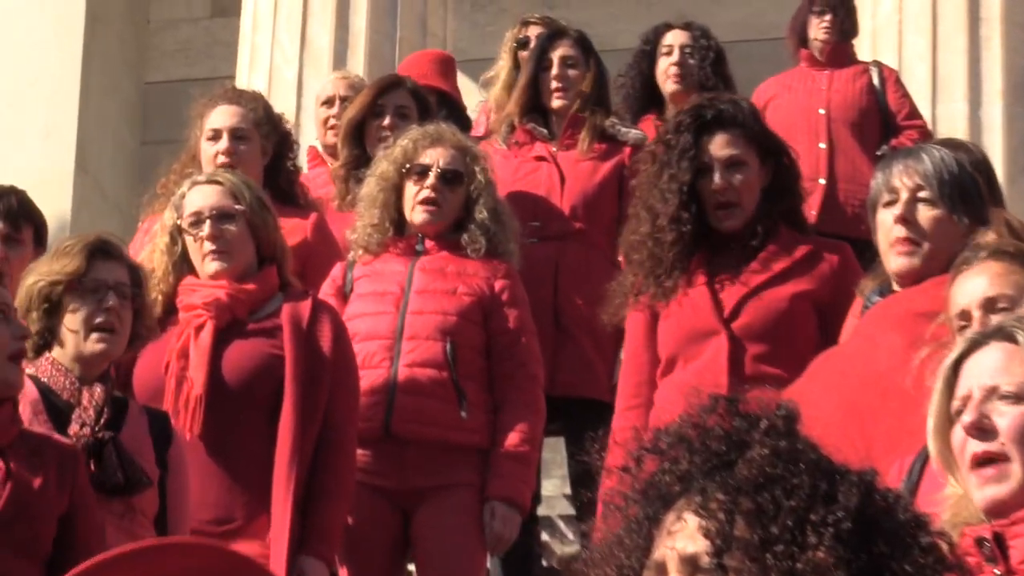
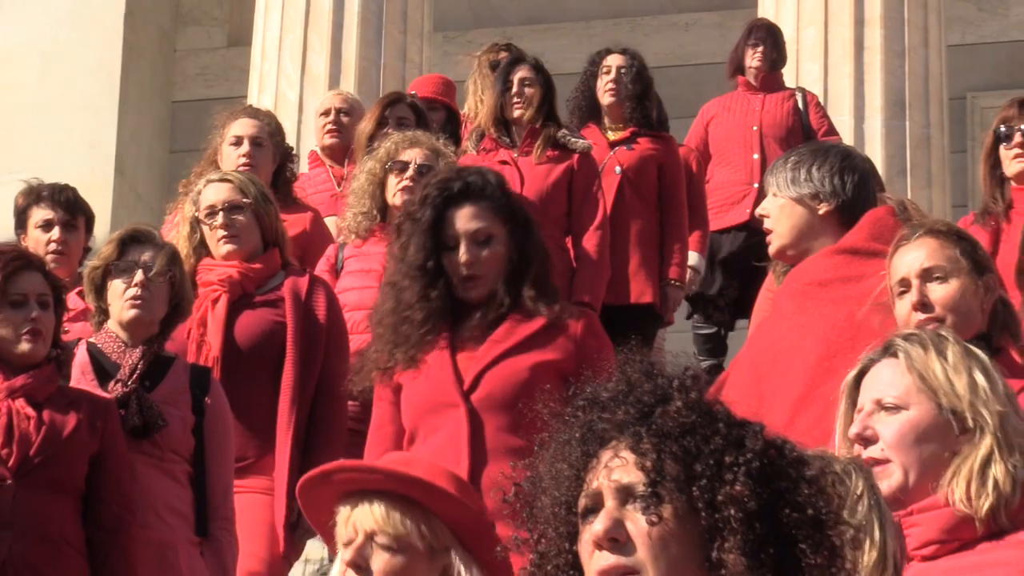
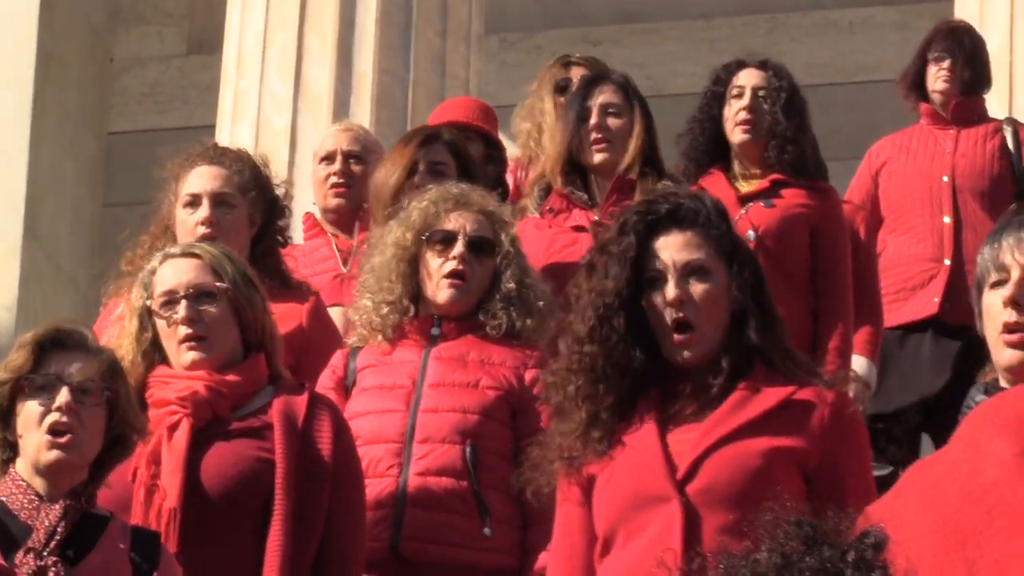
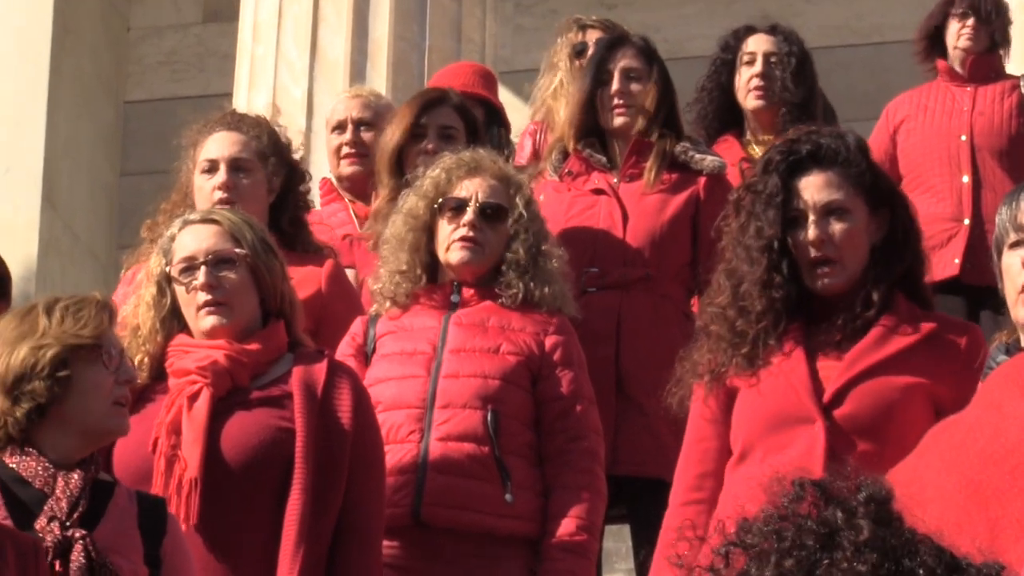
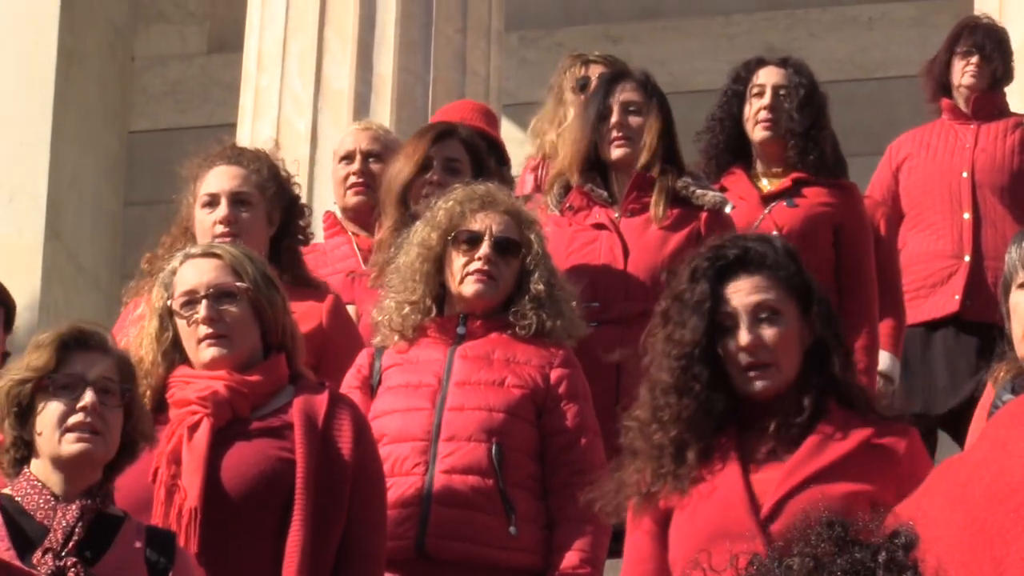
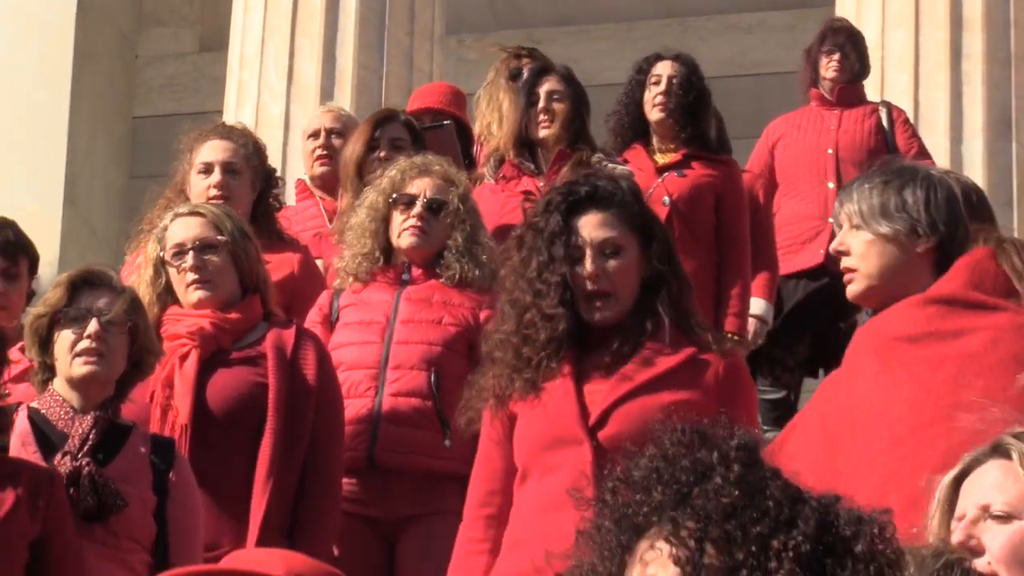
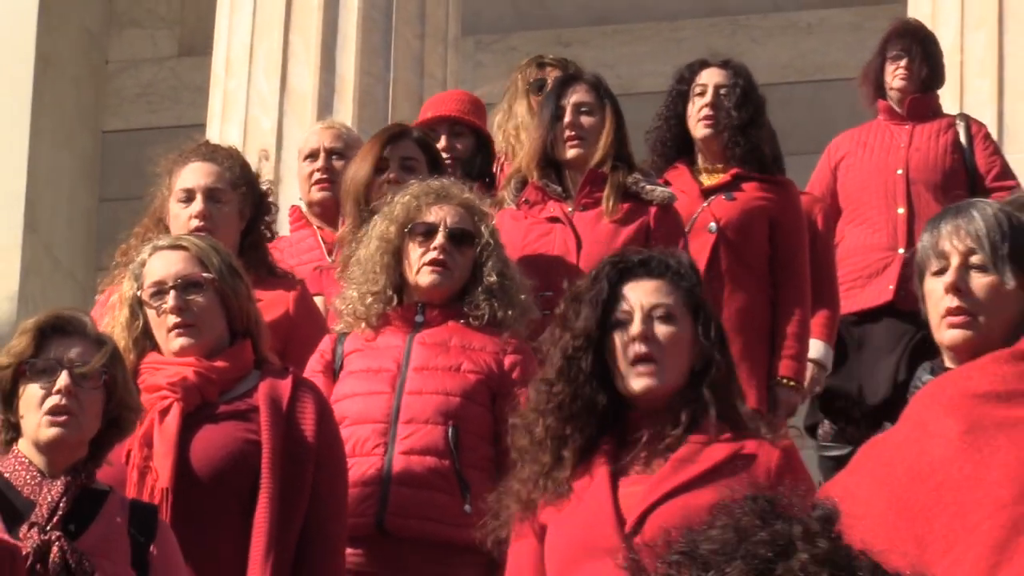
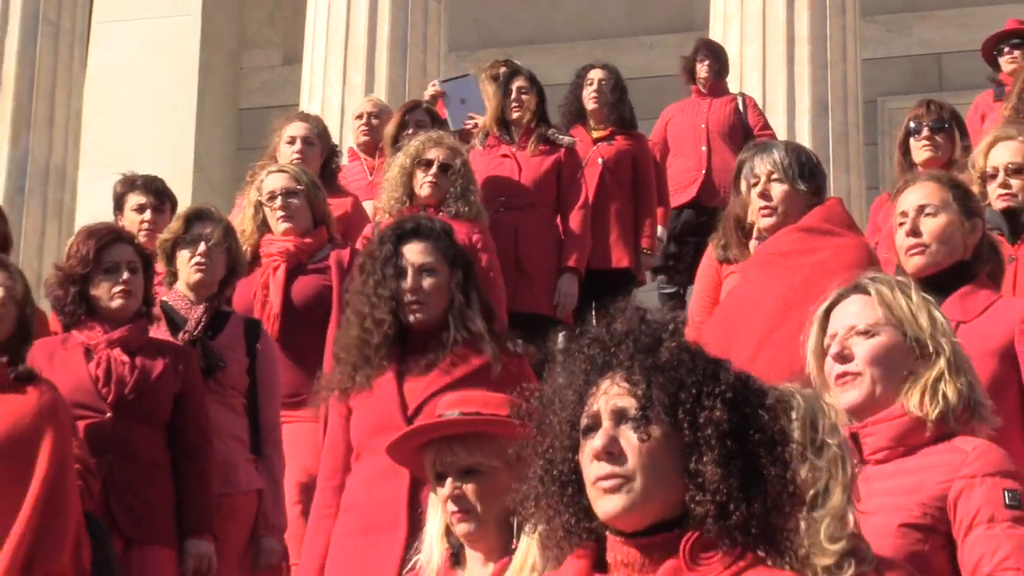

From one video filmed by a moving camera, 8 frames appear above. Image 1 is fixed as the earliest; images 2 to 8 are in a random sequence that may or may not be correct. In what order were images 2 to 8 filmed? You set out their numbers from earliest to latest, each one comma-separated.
4, 5, 3, 7, 6, 2, 8
